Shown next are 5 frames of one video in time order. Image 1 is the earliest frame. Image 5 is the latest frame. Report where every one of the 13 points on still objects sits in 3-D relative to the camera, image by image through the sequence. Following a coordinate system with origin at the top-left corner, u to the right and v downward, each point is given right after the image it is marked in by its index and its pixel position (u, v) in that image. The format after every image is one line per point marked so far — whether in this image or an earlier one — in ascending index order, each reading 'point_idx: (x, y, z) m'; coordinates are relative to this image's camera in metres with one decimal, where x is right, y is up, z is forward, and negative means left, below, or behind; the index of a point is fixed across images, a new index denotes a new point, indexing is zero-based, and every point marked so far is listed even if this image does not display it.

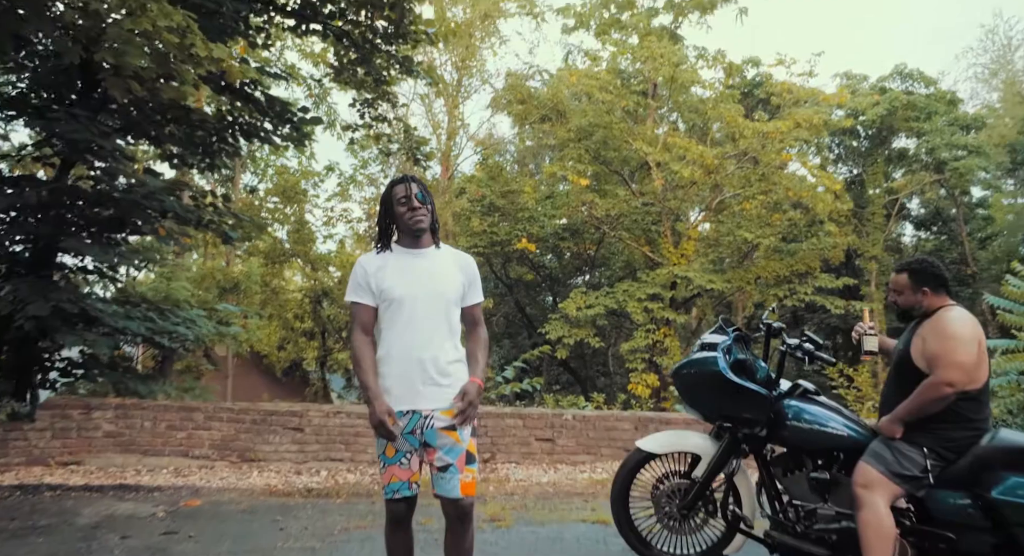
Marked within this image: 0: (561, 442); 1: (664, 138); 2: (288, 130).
0: (+0.4, -1.4, +6.4) m
1: (+2.8, +2.6, +14.2) m
2: (-2.3, +1.5, +7.7) m
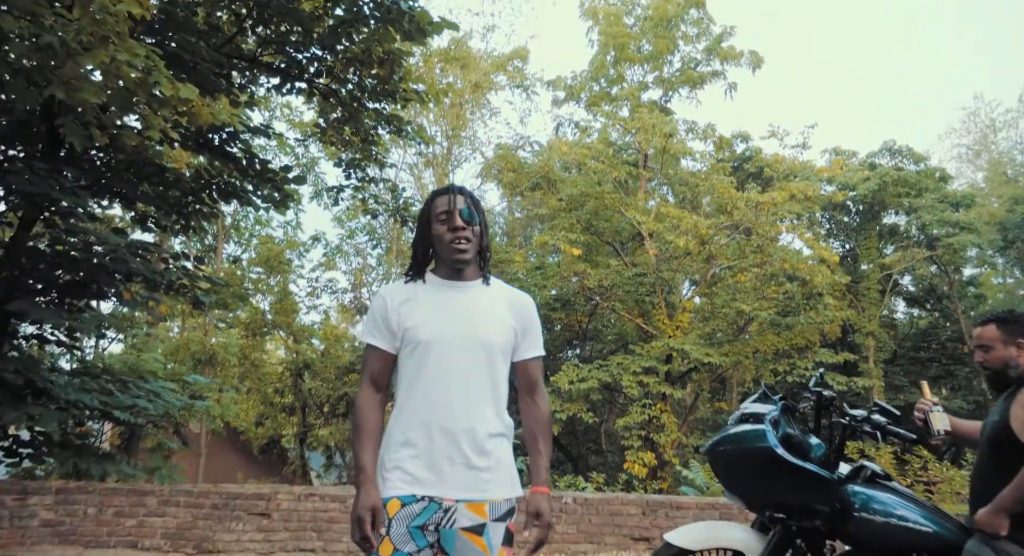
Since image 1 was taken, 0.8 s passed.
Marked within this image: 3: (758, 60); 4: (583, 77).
0: (+0.4, -1.9, +5.8) m
1: (+2.6, +1.3, +14.0) m
2: (-2.3, +0.8, +7.3) m
3: (+5.4, +4.8, +16.8) m
4: (+1.5, +4.3, +16.5) m
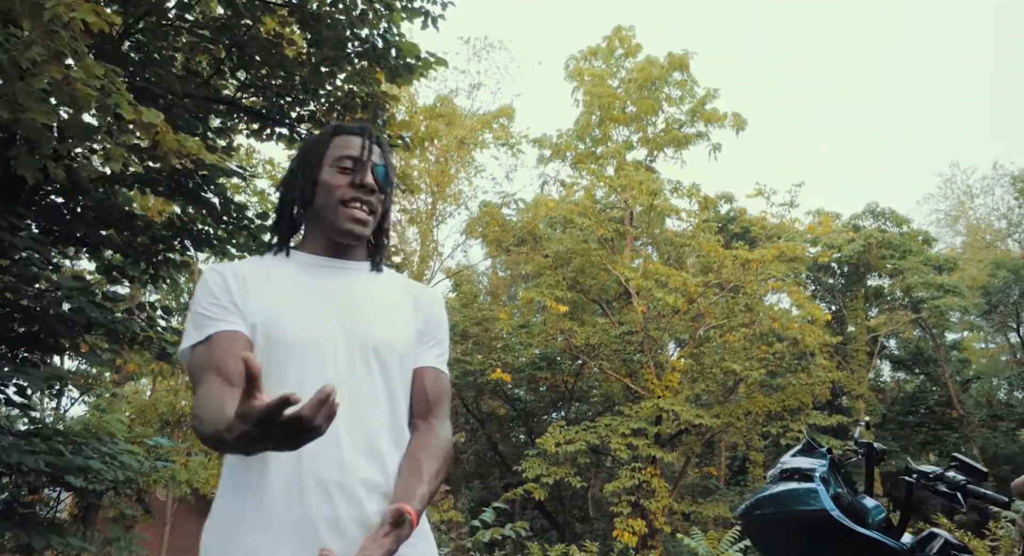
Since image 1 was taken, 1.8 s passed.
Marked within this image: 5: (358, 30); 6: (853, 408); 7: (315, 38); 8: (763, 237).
0: (+0.3, -2.3, +5.3) m
1: (+2.4, +0.2, +13.7) m
2: (-2.4, +0.3, +7.0) m
3: (+5.1, +3.4, +16.9) m
4: (+1.2, +3.1, +16.5) m
5: (-1.3, +2.1, +6.6) m
6: (+7.7, -2.9, +17.4) m
7: (-1.7, +2.1, +6.5) m
8: (+5.2, +0.8, +15.7) m
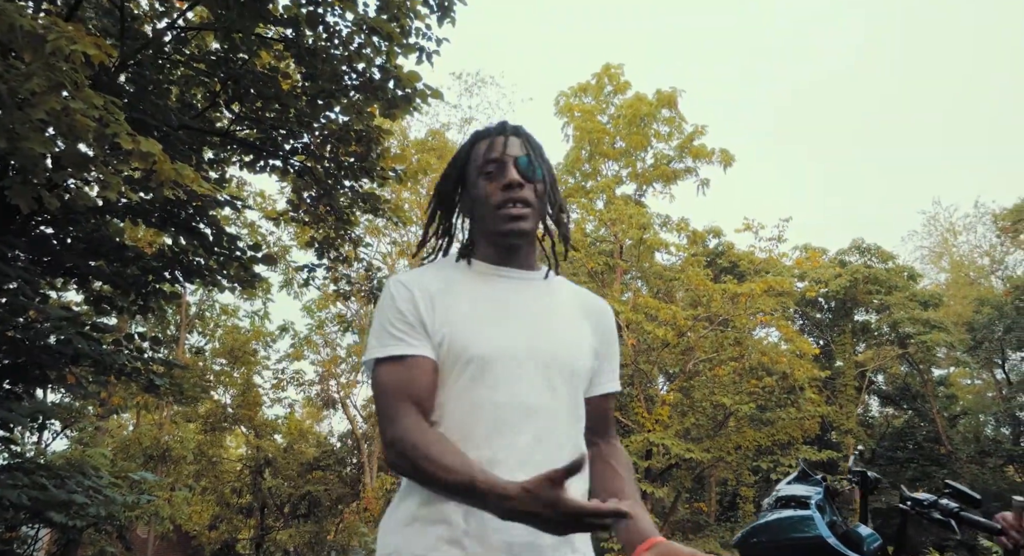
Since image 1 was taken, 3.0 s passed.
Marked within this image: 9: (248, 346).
0: (+0.2, -2.5, +5.2) m
1: (+2.2, -0.4, +13.8) m
2: (-2.5, +0.1, +7.0) m
3: (+4.8, +2.7, +17.2) m
4: (+1.0, +2.4, +16.6) m
5: (-1.4, +1.9, +6.7) m
6: (+7.5, -3.7, +17.4) m
7: (-1.8, +1.8, +6.6) m
8: (+5.0, +0.1, +15.9) m
9: (-5.1, -1.3, +14.8) m
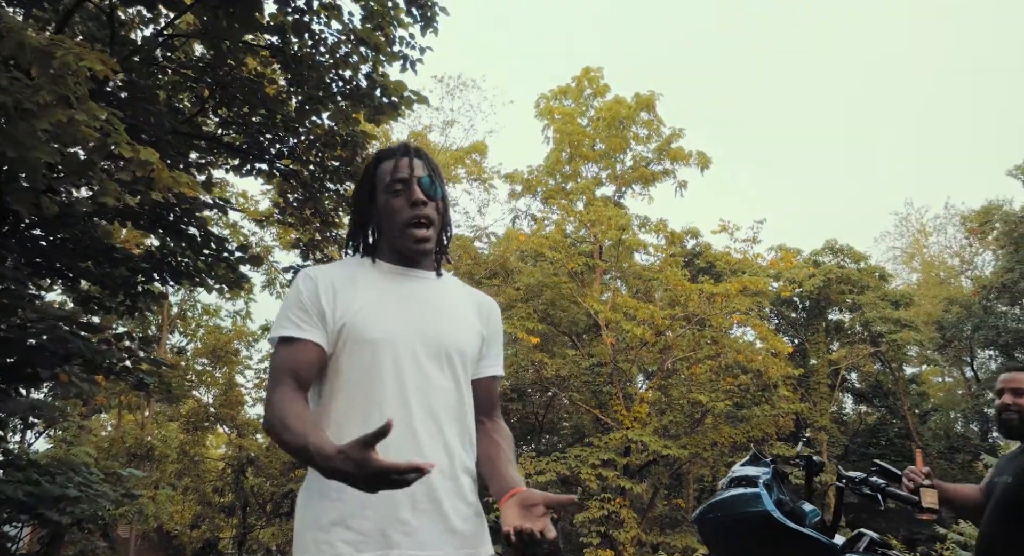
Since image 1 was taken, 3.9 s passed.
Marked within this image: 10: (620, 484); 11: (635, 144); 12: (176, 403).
0: (+0.1, -2.5, +5.5) m
1: (+1.8, -0.4, +14.1) m
2: (-2.7, +0.1, +7.2) m
3: (+4.4, +2.7, +17.5) m
4: (+0.6, +2.4, +16.9) m
5: (-1.5, +1.8, +6.9) m
6: (+7.0, -3.7, +17.8) m
7: (-1.9, +1.8, +6.8) m
8: (+4.6, +0.1, +16.2) m
9: (-5.5, -1.3, +14.9) m
10: (+1.8, -3.4, +12.8) m
11: (+2.7, +2.9, +16.8) m
12: (-3.1, -1.2, +7.1) m
